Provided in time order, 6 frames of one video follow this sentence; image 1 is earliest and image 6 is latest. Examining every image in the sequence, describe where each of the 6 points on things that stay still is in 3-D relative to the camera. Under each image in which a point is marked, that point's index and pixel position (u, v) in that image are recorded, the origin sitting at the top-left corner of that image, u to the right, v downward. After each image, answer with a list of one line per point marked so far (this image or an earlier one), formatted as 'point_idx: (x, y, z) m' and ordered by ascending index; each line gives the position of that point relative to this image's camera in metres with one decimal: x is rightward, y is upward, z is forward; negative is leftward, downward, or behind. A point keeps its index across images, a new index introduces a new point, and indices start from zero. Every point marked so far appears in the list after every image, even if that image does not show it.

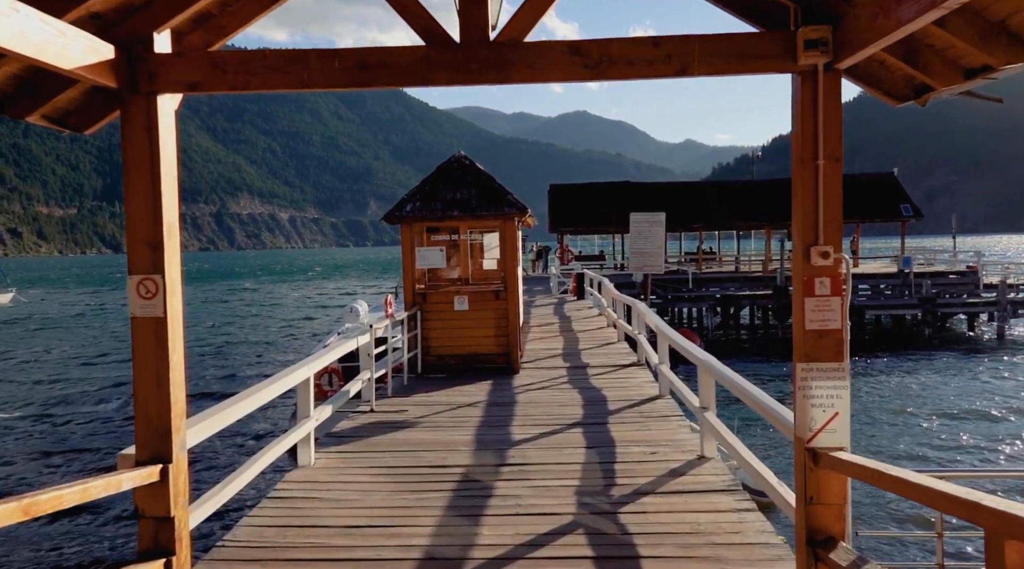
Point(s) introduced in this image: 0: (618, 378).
0: (+1.4, -1.2, +9.9) m
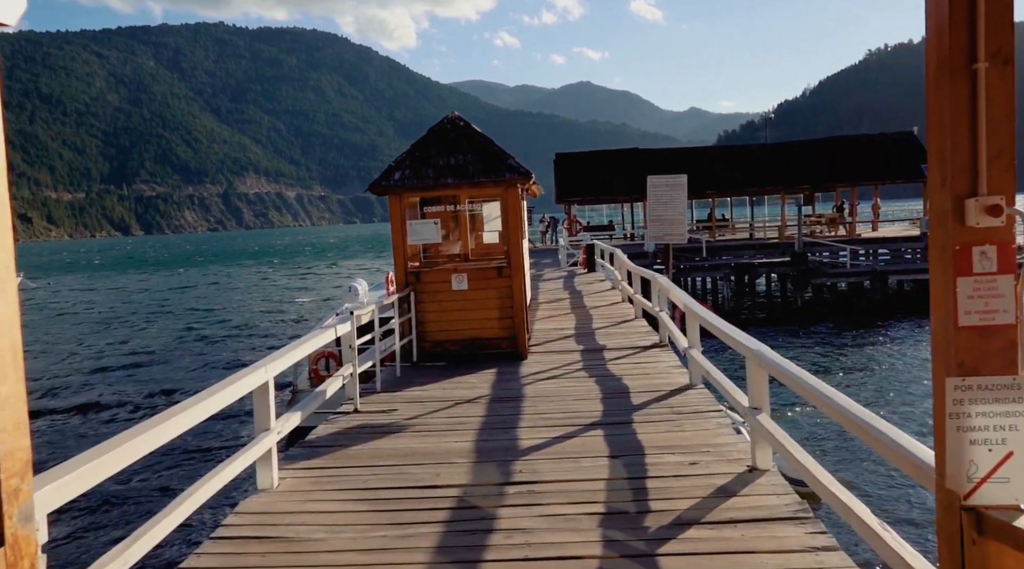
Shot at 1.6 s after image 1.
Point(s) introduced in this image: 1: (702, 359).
0: (+1.4, -0.9, +8.7) m
1: (+1.8, -0.7, +7.2) m
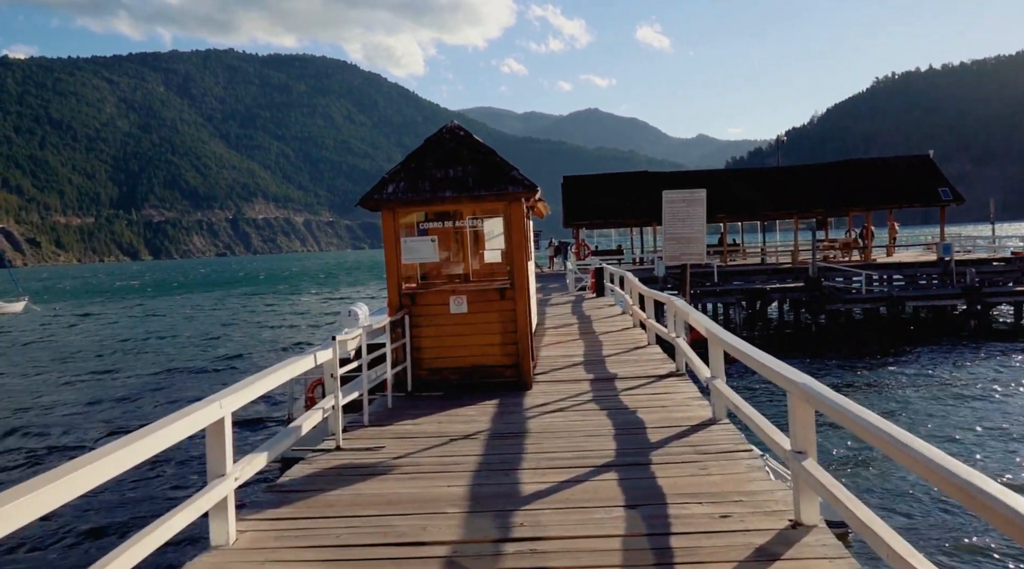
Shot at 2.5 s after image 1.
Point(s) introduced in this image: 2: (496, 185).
0: (+1.5, -1.1, +7.9) m
1: (+1.8, -0.9, +6.4) m
2: (-0.2, +1.1, +8.4) m
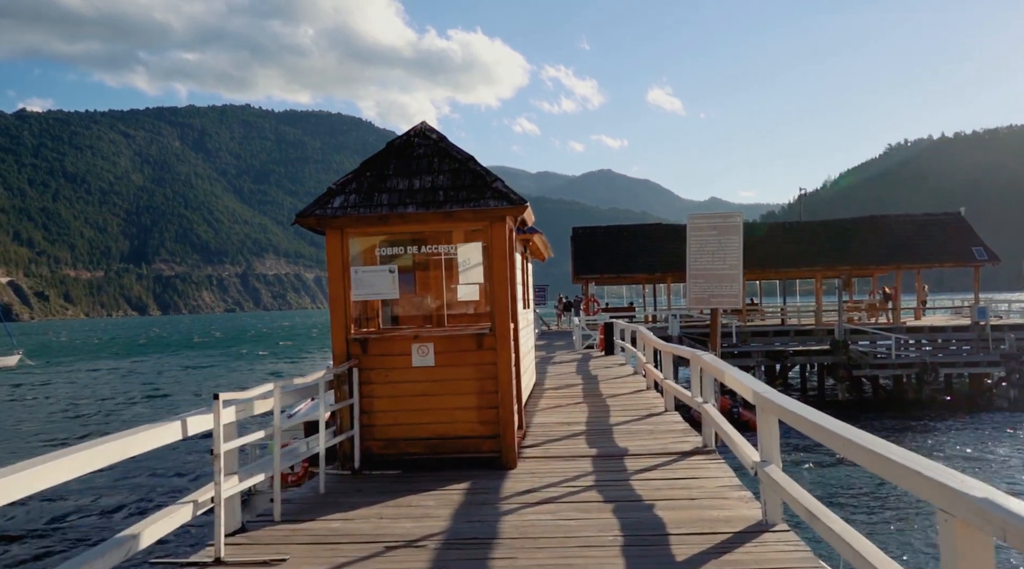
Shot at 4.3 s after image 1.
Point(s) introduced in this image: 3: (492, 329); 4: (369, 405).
0: (+1.3, -1.5, +5.9) m
1: (+1.6, -1.1, +4.4) m
2: (-0.3, +0.7, +6.6) m
3: (-0.2, -0.4, +6.7) m
4: (-1.3, -1.1, +6.8) m
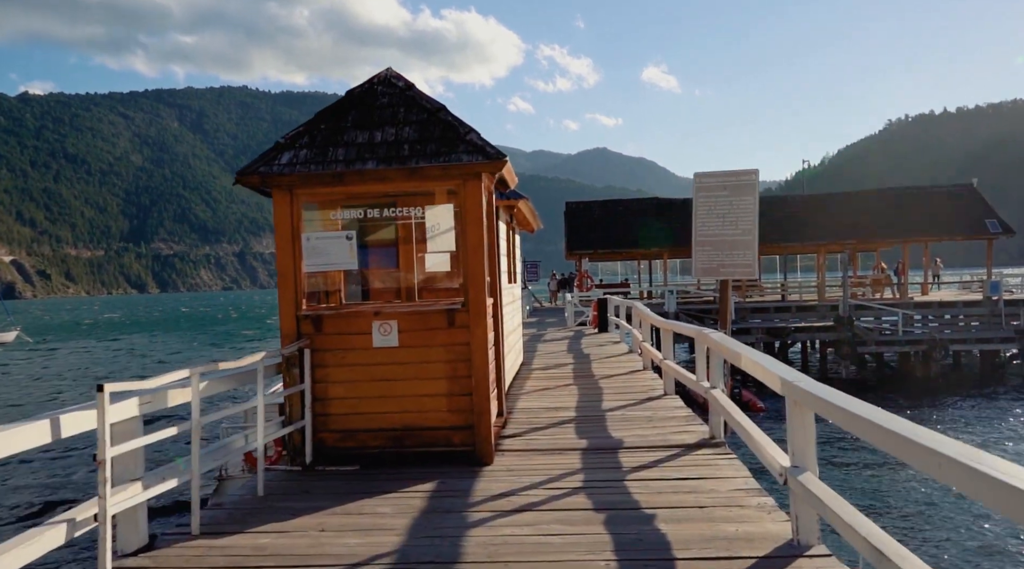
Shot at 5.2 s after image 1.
0: (+1.1, -1.3, +5.0) m
1: (+1.4, -0.9, +3.5) m
2: (-0.5, +1.0, +5.6) m
3: (-0.3, -0.1, +5.7) m
4: (-1.4, -0.8, +5.8) m
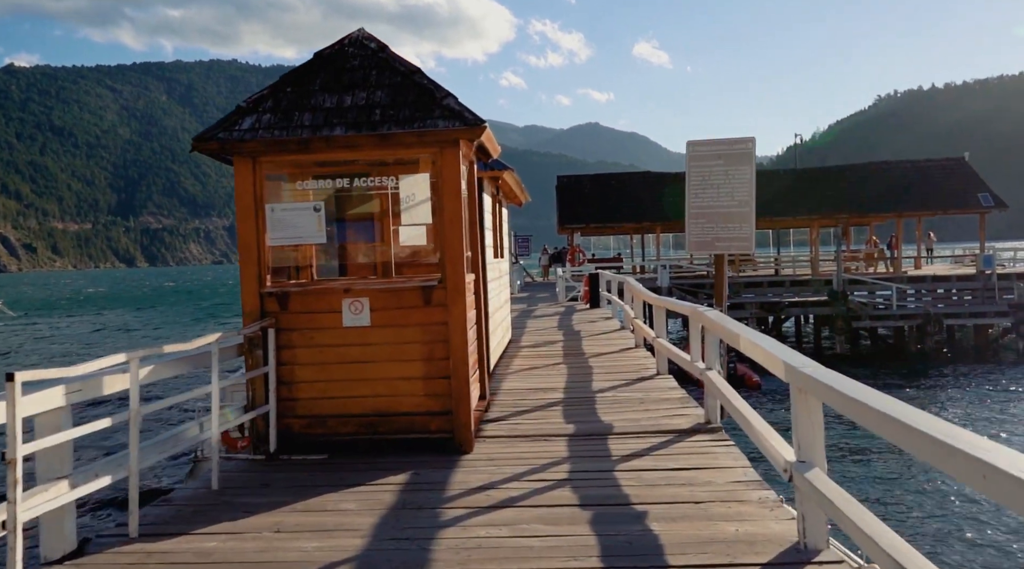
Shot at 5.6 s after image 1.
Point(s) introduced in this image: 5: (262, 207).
0: (+1.0, -1.1, +4.6) m
1: (+1.3, -0.8, +3.1) m
2: (-0.6, +1.1, +5.1) m
3: (-0.5, 0.0, +5.3) m
4: (-1.6, -0.6, +5.4) m
5: (-1.7, +0.5, +5.3) m
